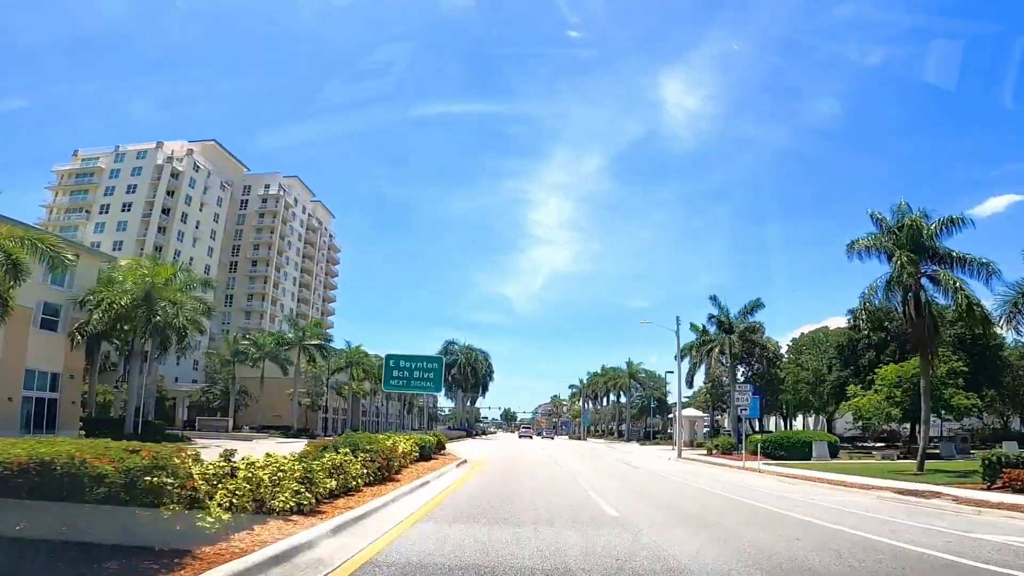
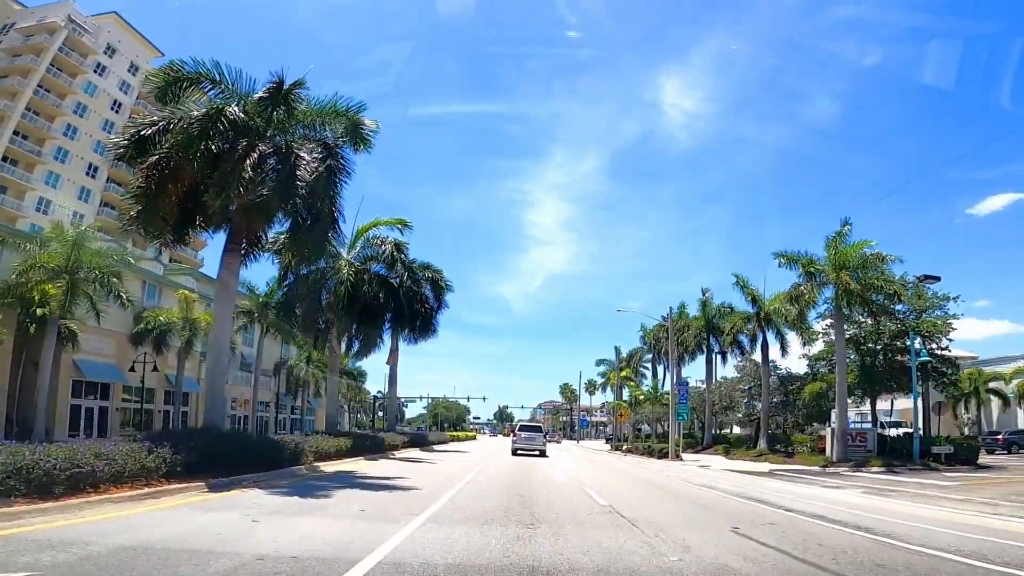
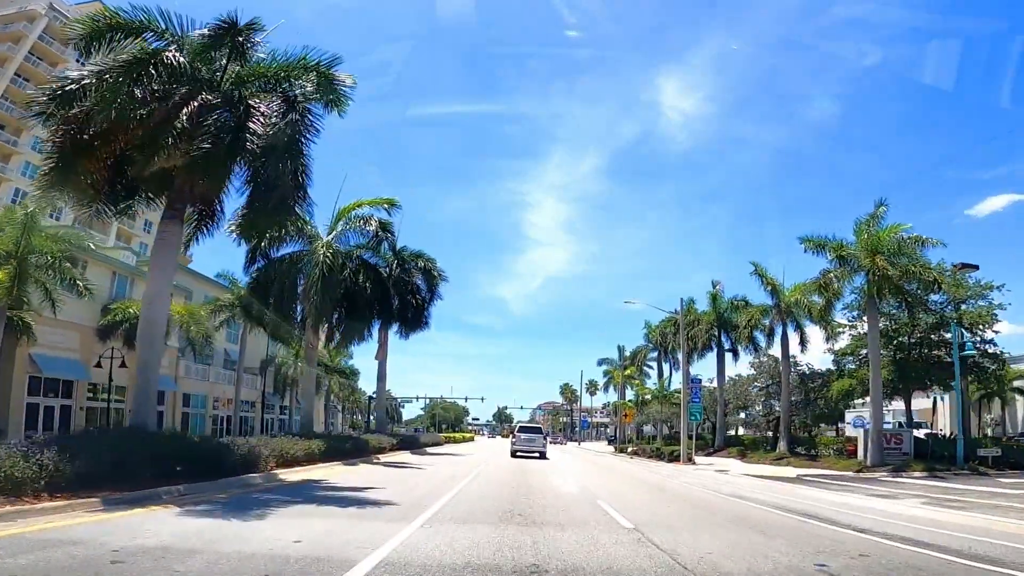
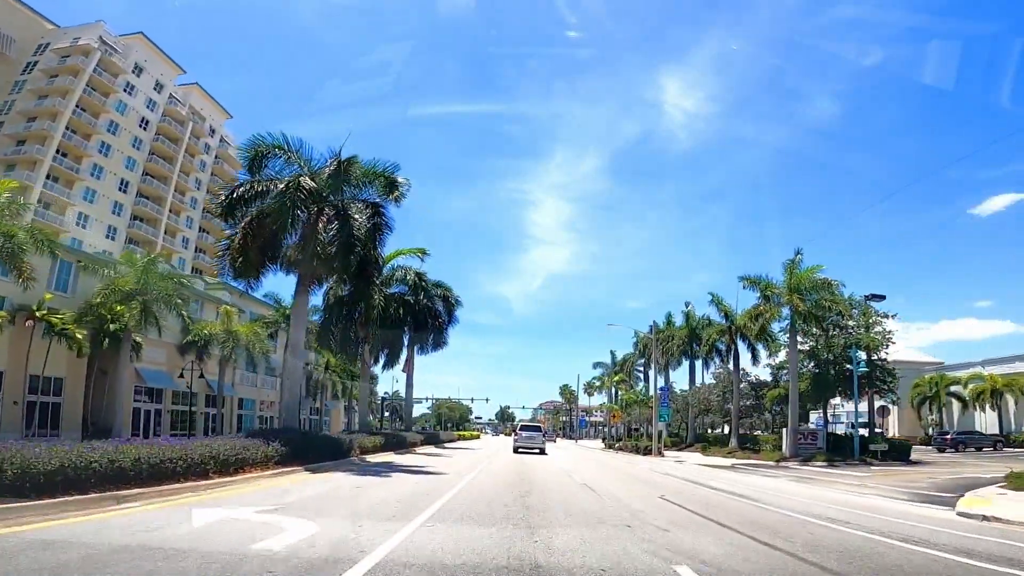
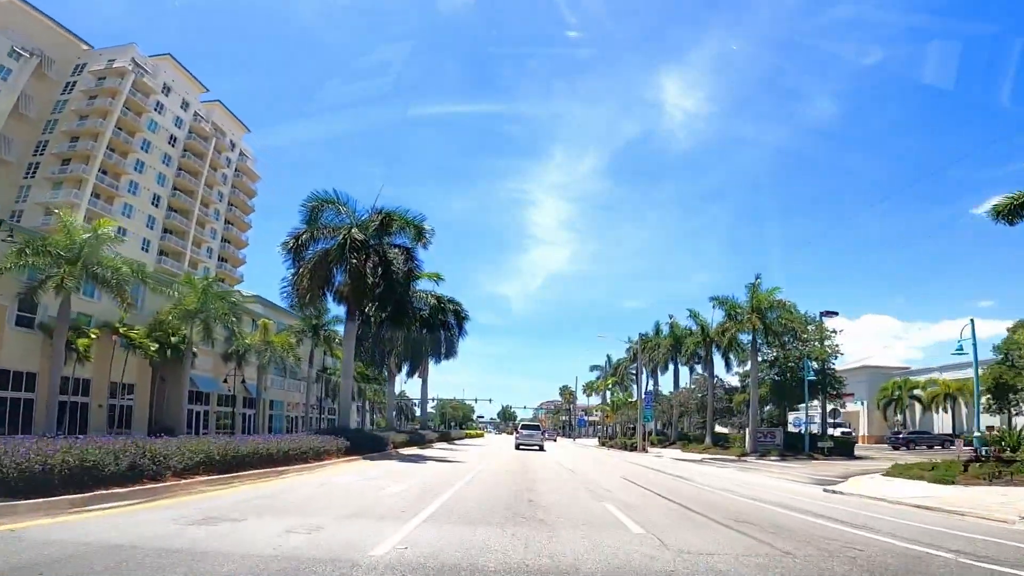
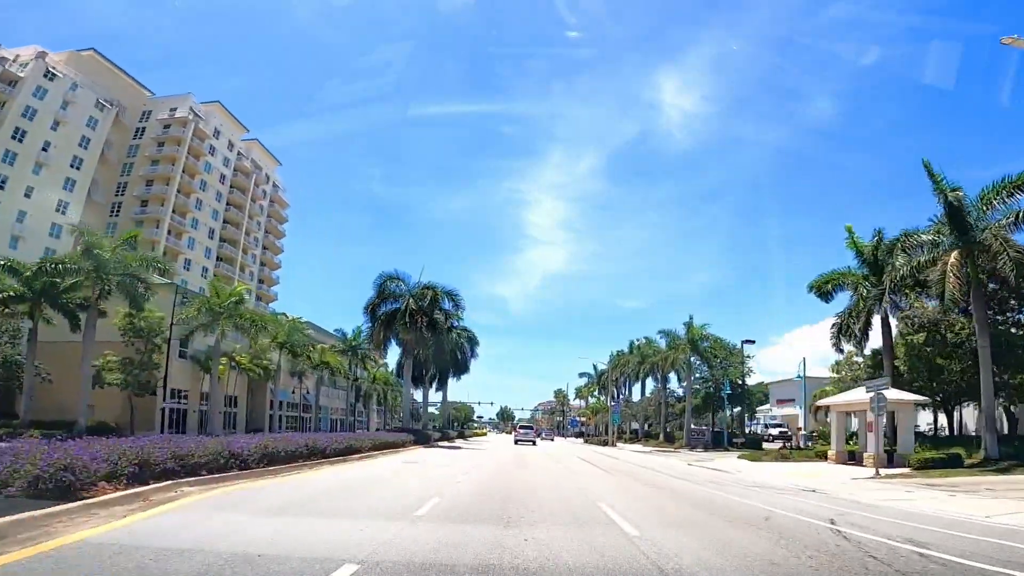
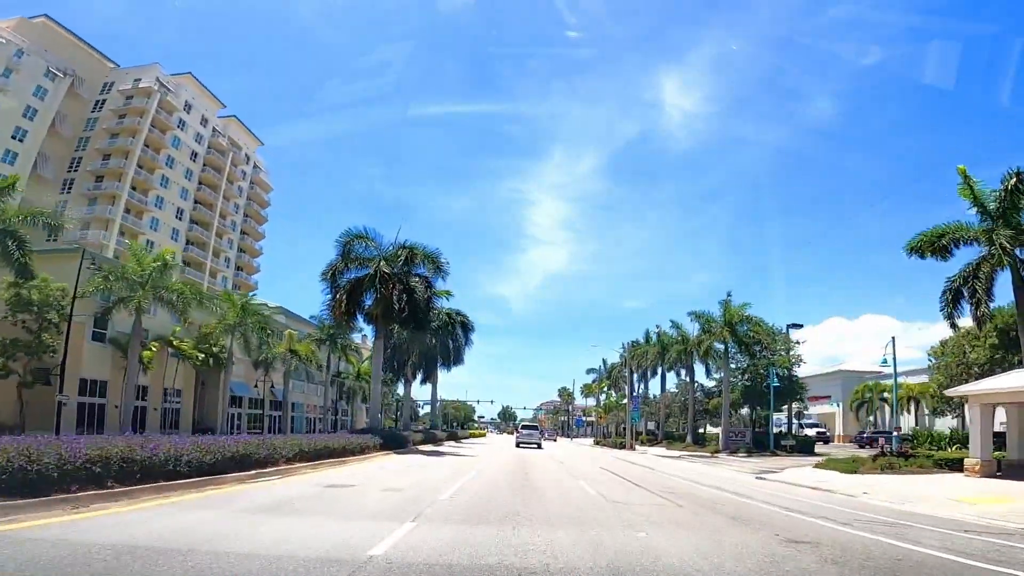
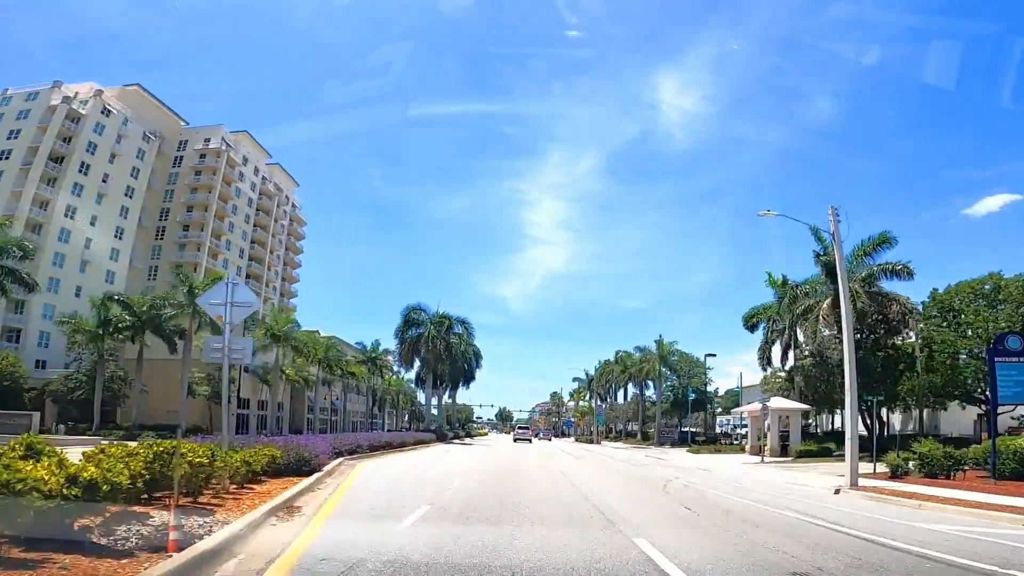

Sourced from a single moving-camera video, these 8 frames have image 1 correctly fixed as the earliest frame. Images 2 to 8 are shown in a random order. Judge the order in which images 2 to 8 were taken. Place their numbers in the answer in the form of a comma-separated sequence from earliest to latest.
8, 6, 7, 5, 4, 2, 3
